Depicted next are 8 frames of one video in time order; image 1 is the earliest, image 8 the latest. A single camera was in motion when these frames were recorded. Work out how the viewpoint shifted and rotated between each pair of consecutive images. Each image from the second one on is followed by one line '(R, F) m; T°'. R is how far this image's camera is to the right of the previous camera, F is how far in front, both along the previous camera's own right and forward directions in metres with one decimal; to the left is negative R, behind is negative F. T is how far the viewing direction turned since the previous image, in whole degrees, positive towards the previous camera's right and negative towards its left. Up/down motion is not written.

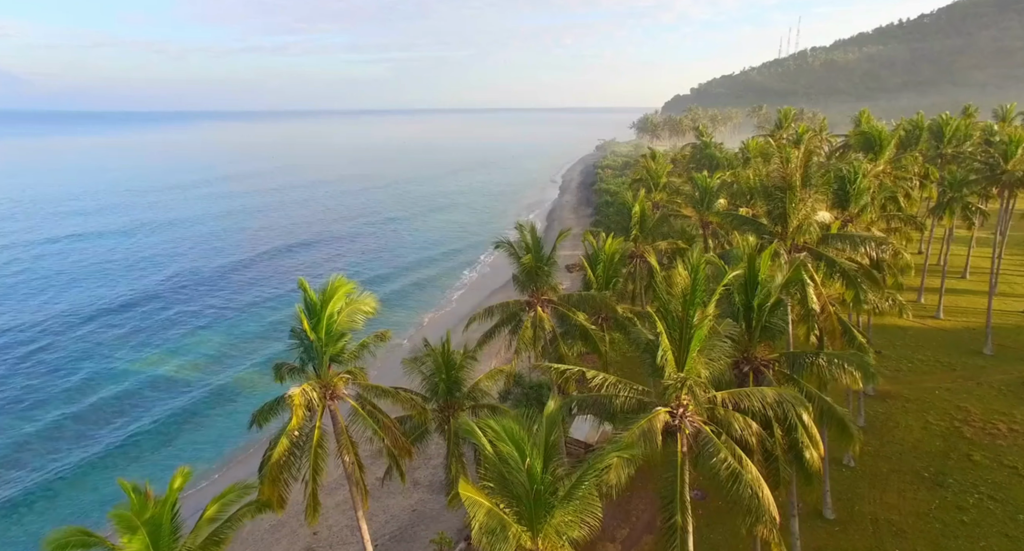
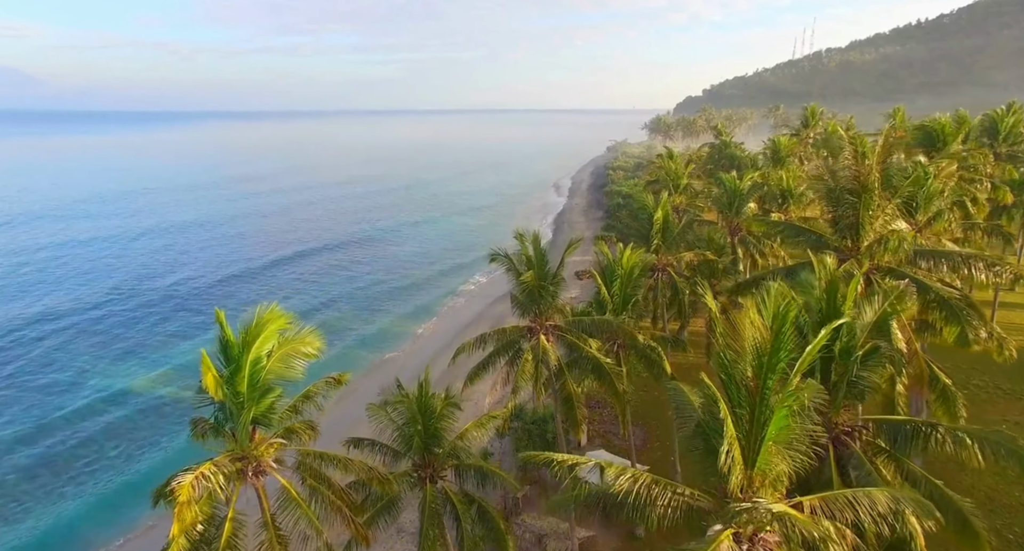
(+0.3, +3.1) m; -1°
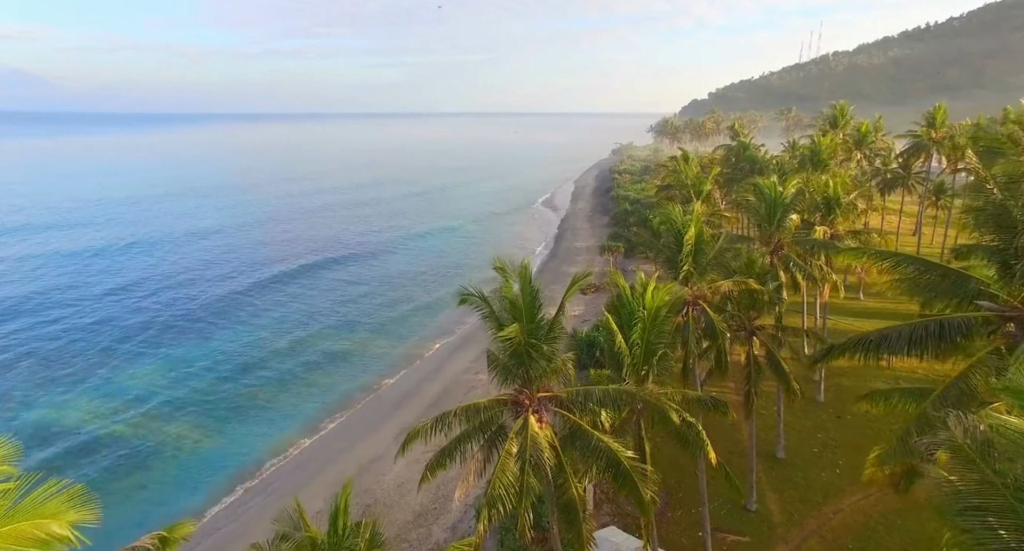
(+0.4, +4.6) m; 0°
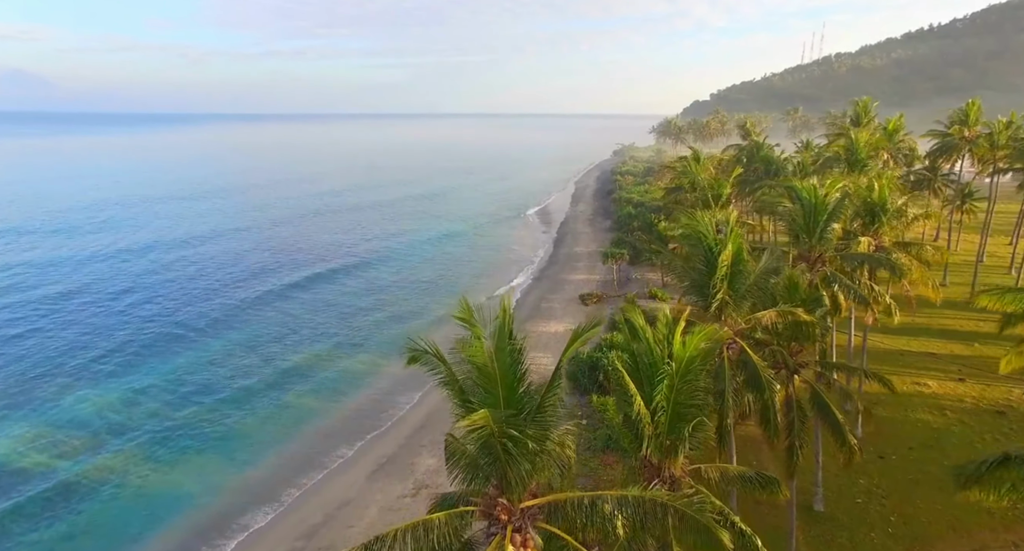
(+0.3, +3.4) m; 0°
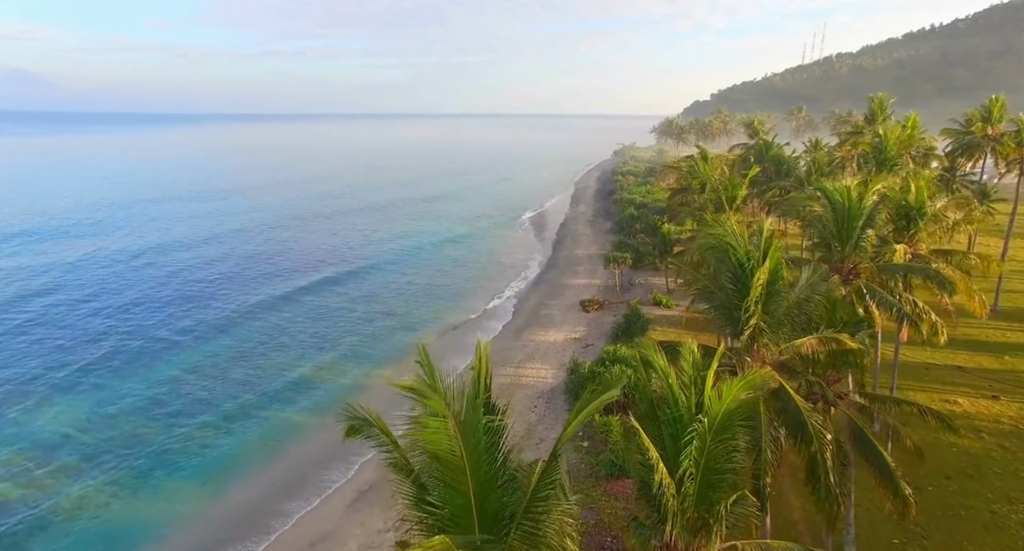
(+0.2, +2.1) m; 0°
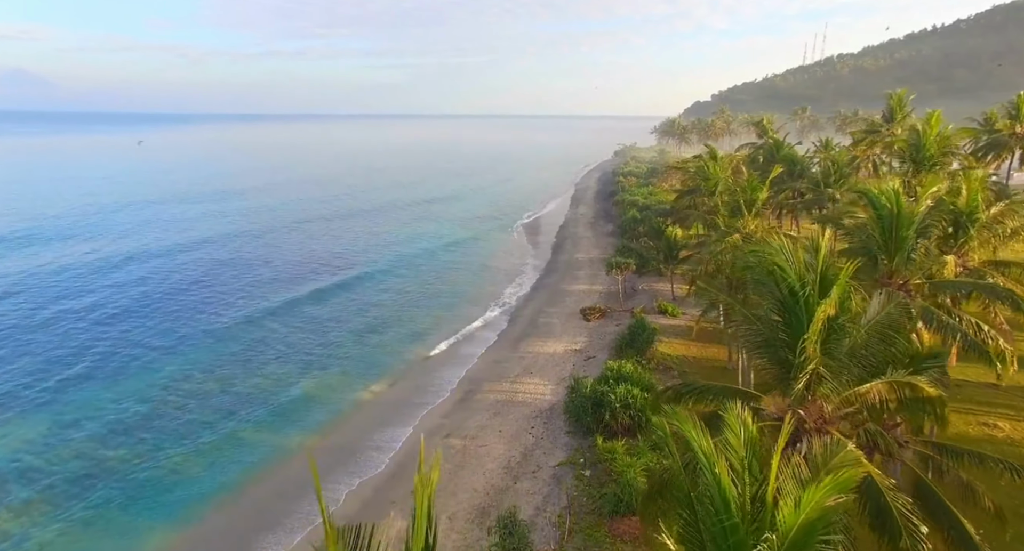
(+0.2, +2.2) m; 0°
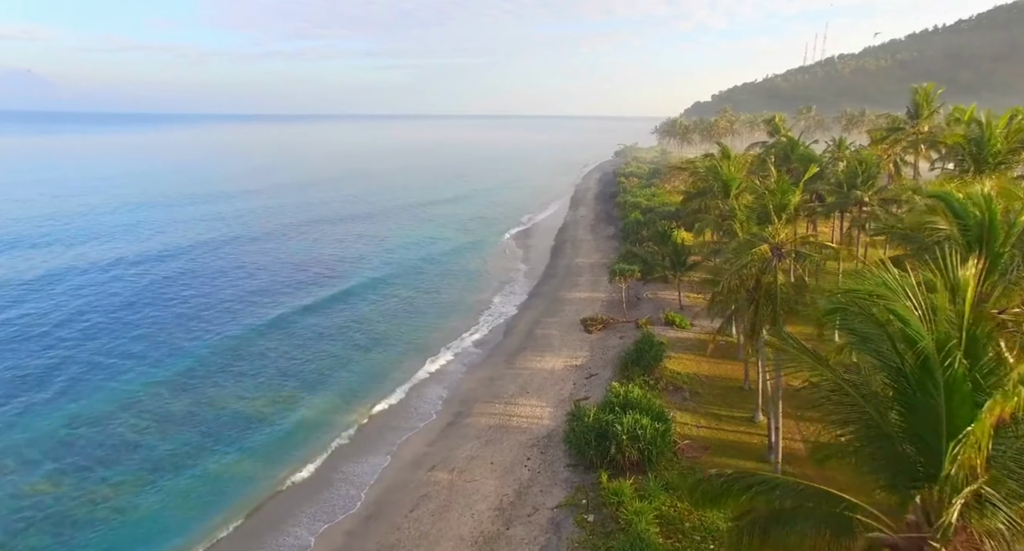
(+0.2, +2.8) m; 0°
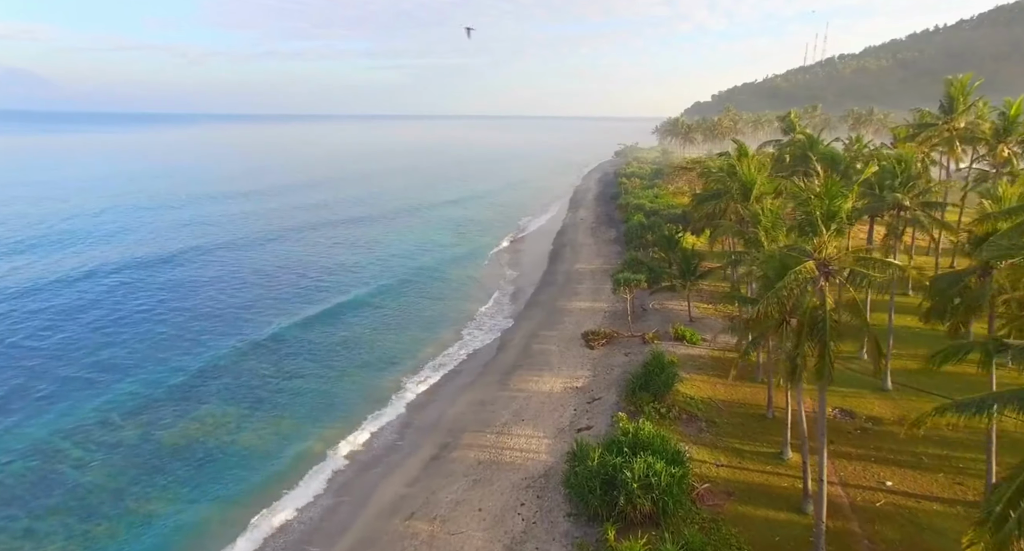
(+0.3, +3.1) m; 0°
